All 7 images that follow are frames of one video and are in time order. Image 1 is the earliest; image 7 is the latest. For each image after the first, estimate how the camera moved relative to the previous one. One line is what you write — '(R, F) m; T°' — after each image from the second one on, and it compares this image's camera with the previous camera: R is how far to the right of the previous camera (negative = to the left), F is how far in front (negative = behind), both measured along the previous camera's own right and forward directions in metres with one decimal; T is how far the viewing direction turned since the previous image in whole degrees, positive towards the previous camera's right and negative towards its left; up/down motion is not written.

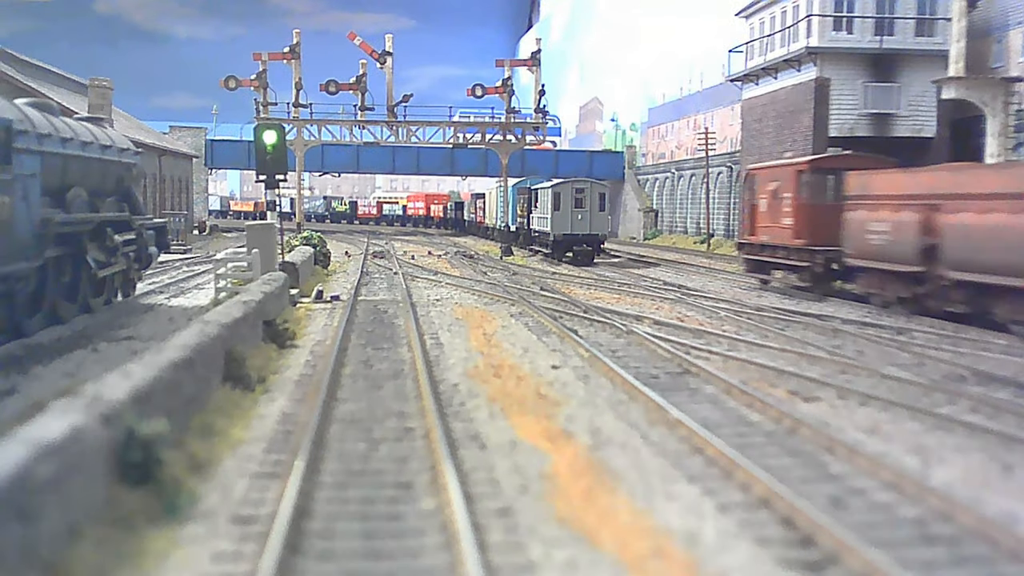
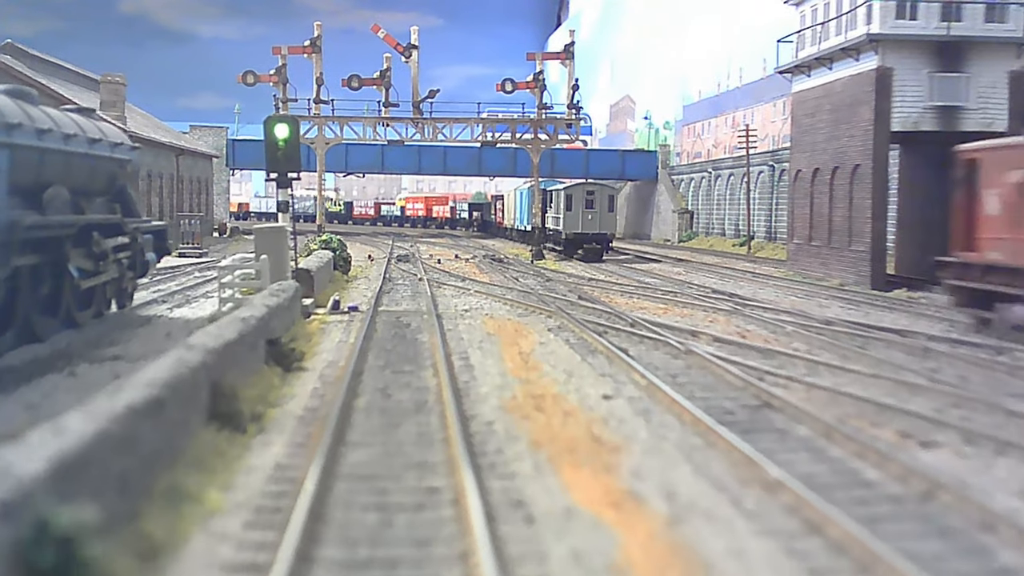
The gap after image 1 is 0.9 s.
(-0.2, +1.7) m; -1°
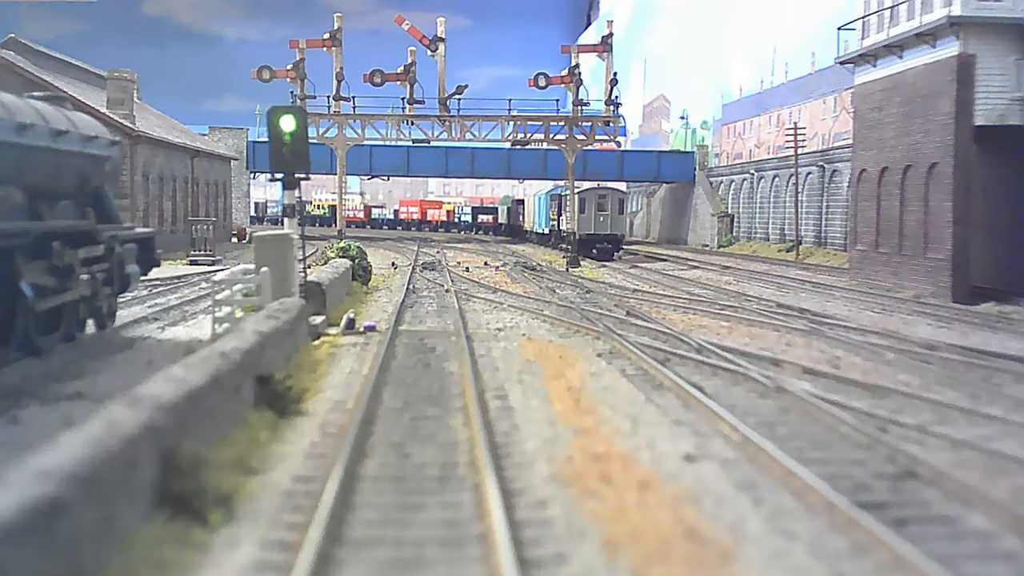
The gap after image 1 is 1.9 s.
(-0.2, +2.1) m; -1°
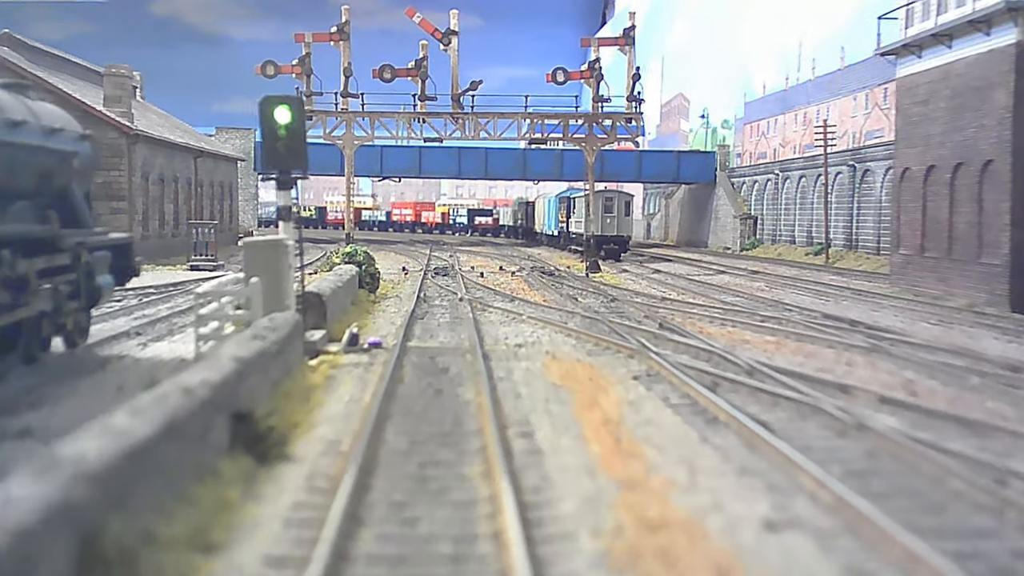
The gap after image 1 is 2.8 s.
(-0.1, +1.5) m; -1°
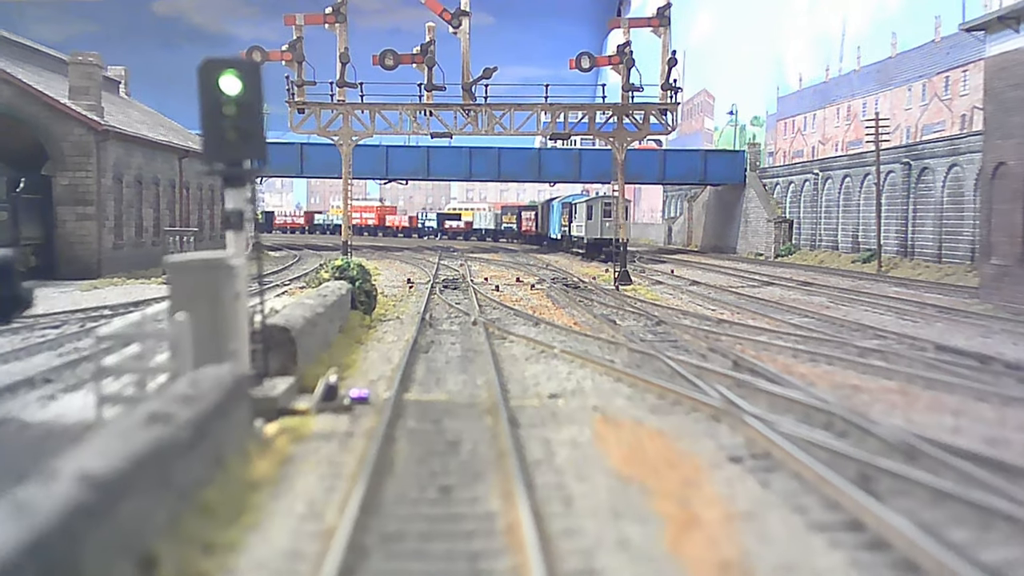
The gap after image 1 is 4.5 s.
(-0.2, +3.3) m; -1°
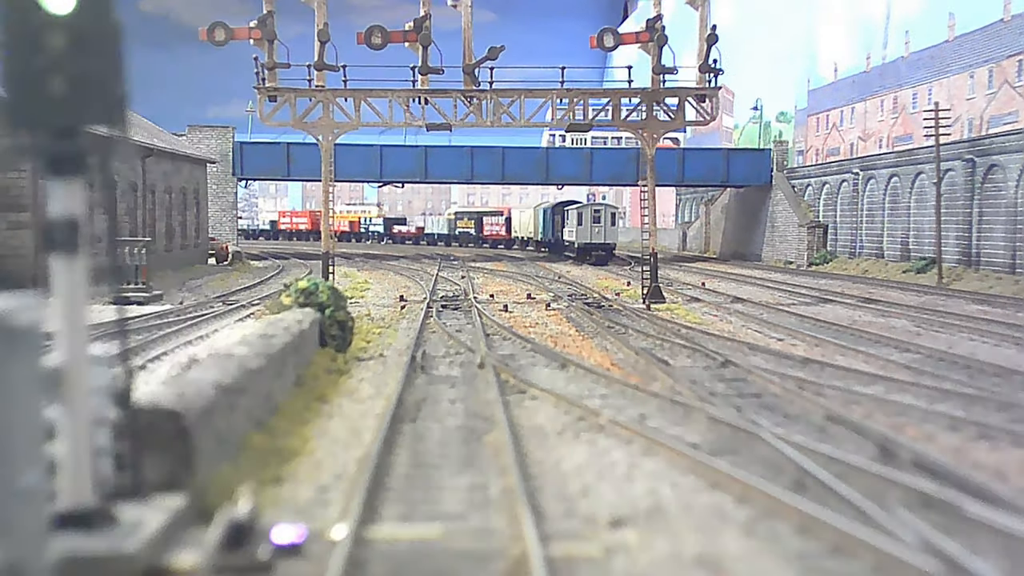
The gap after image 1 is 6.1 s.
(-0.2, +3.7) m; 0°
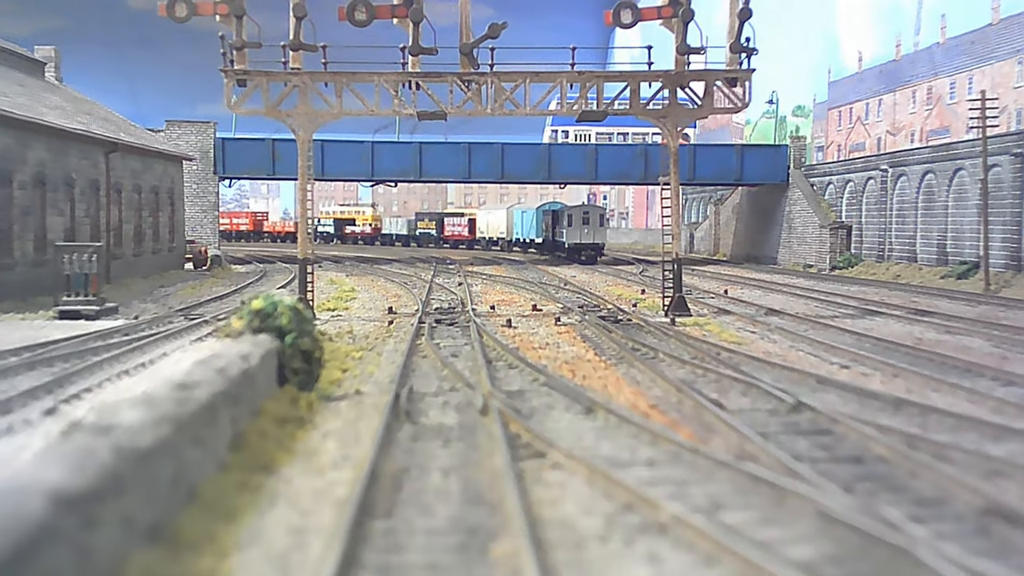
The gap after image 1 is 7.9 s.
(-0.1, +2.6) m; 0°
